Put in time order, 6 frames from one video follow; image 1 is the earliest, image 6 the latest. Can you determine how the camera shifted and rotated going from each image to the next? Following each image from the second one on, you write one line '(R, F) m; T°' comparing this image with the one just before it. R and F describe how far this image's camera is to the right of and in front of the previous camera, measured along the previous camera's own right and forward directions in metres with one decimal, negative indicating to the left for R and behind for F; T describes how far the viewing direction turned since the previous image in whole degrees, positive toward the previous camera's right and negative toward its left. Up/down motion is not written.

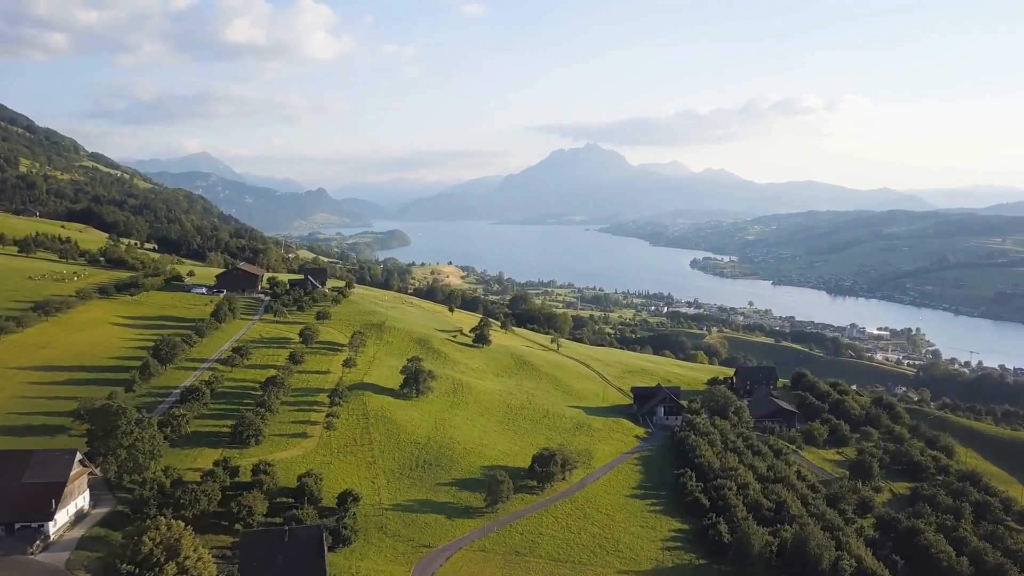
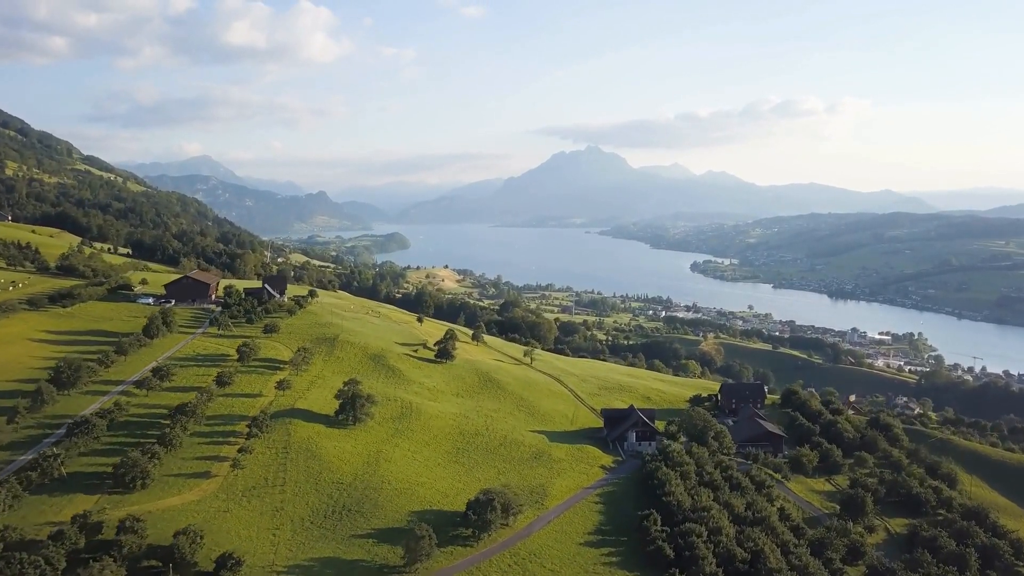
(+2.7, +5.1) m; 0°
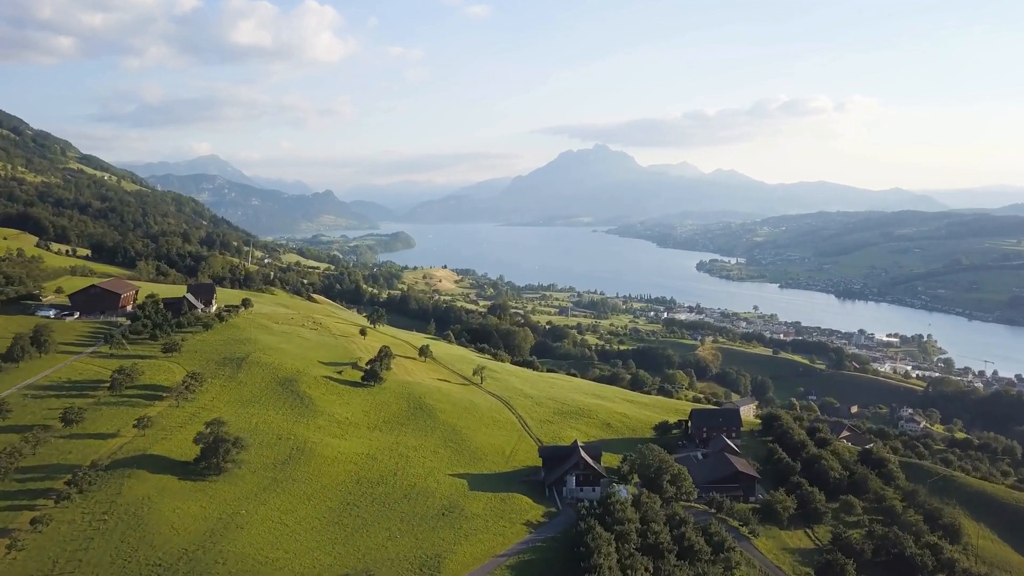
(+4.6, +7.9) m; -1°
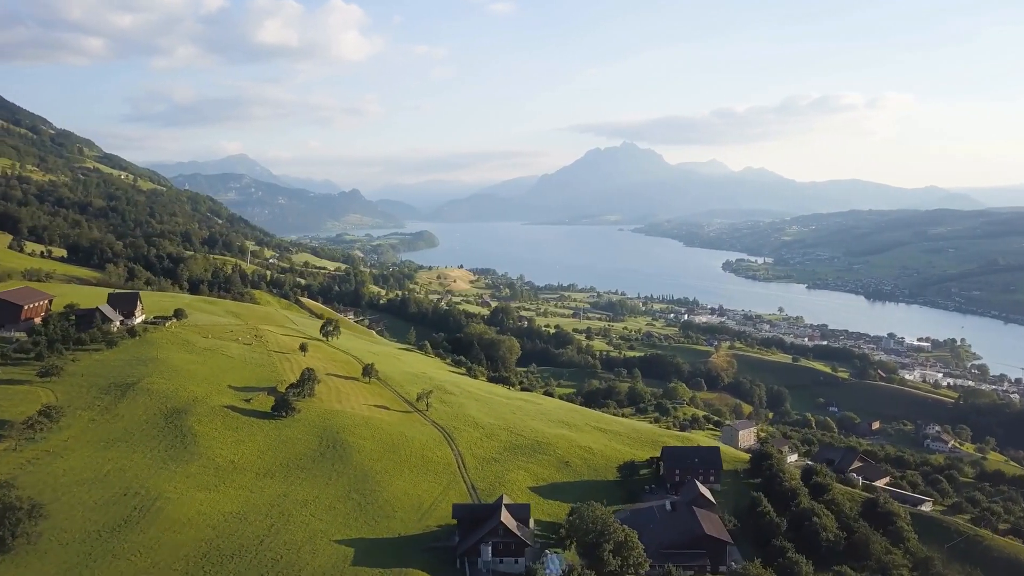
(+5.0, +8.4) m; -2°
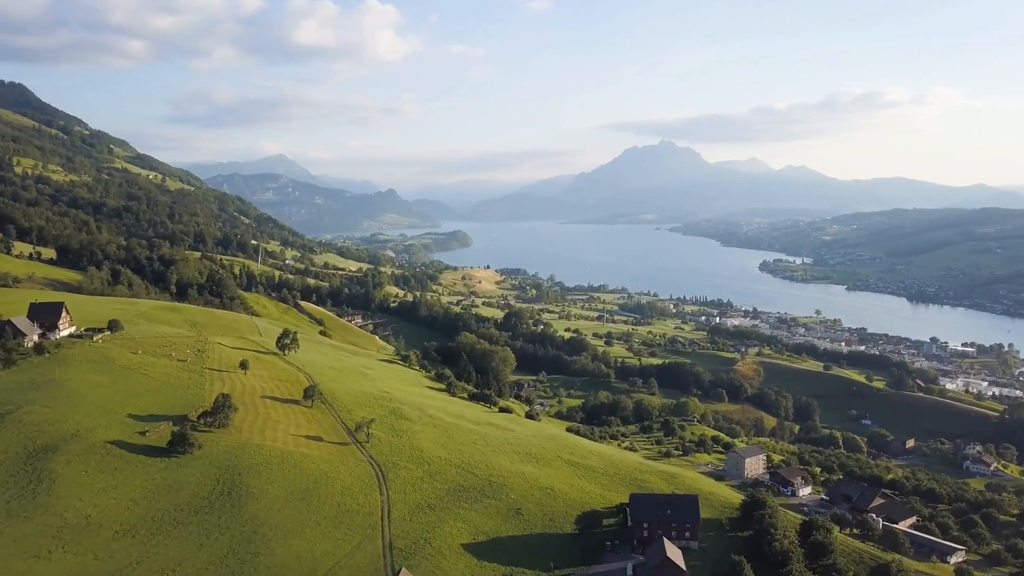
(+4.7, +7.5) m; -3°
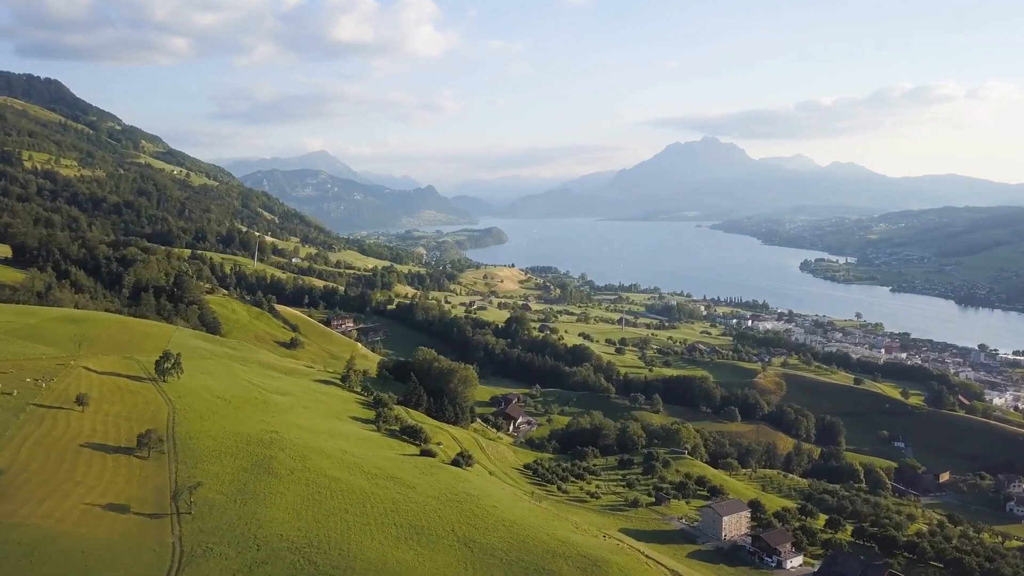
(+7.4, +11.6) m; -3°
